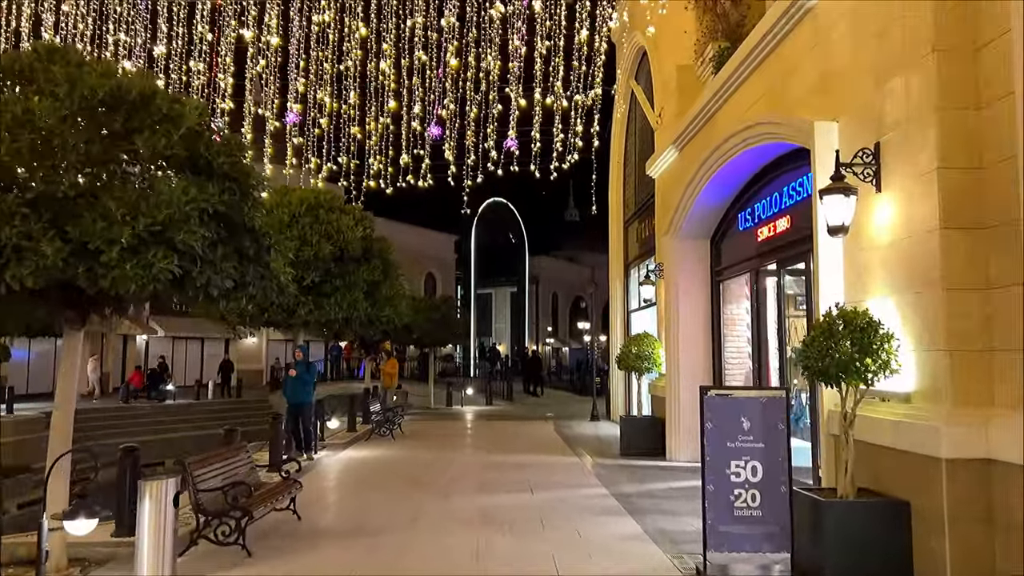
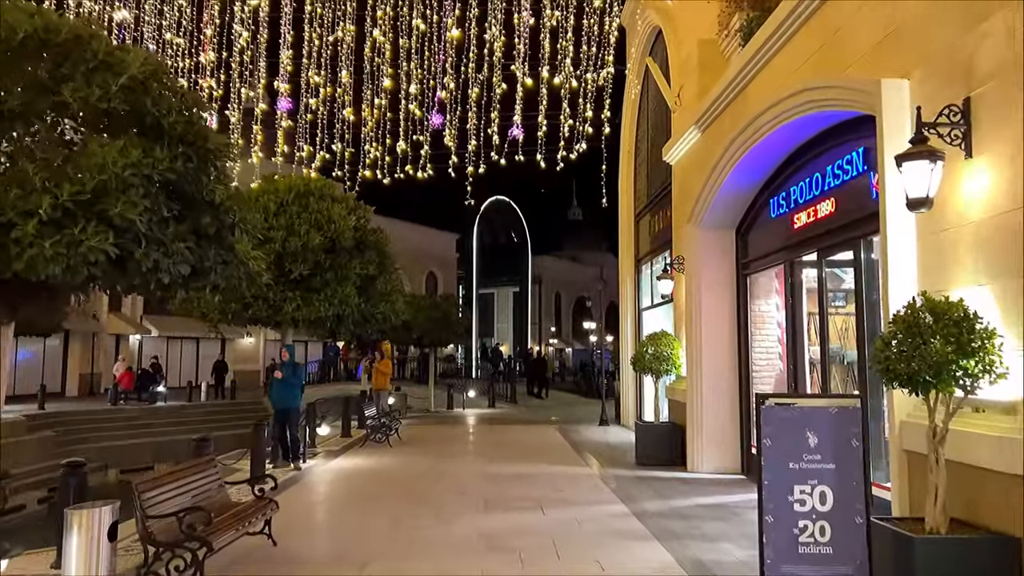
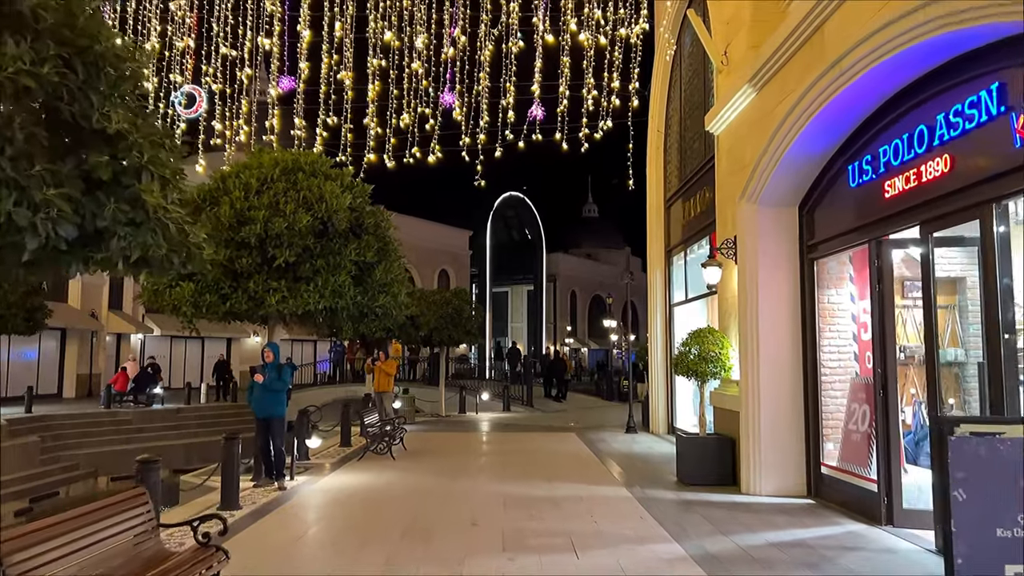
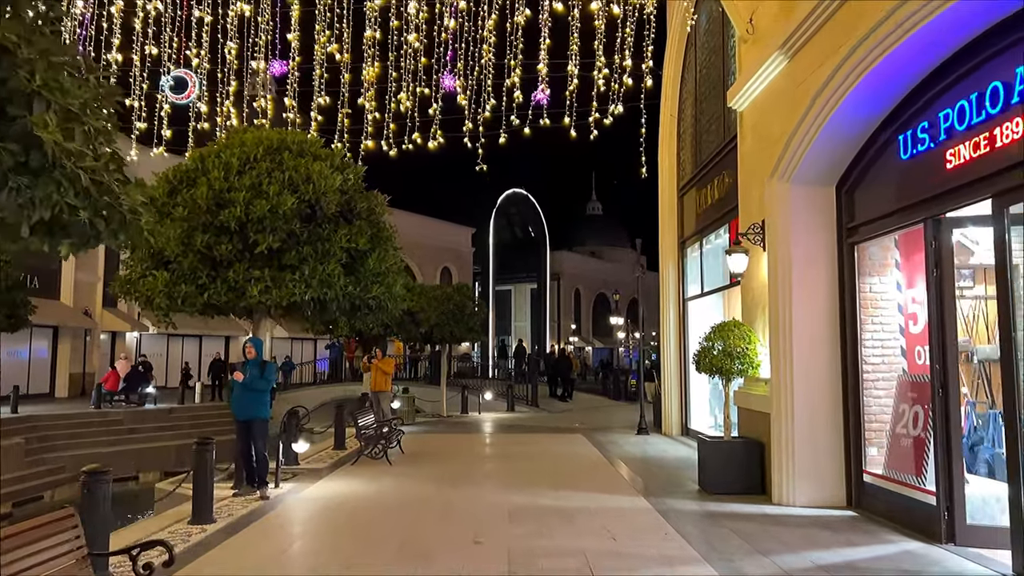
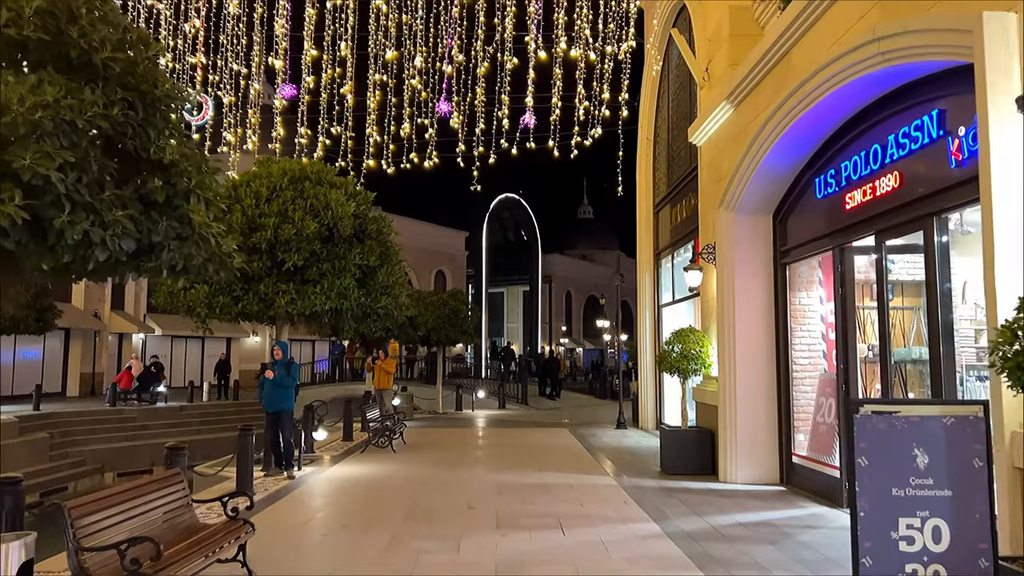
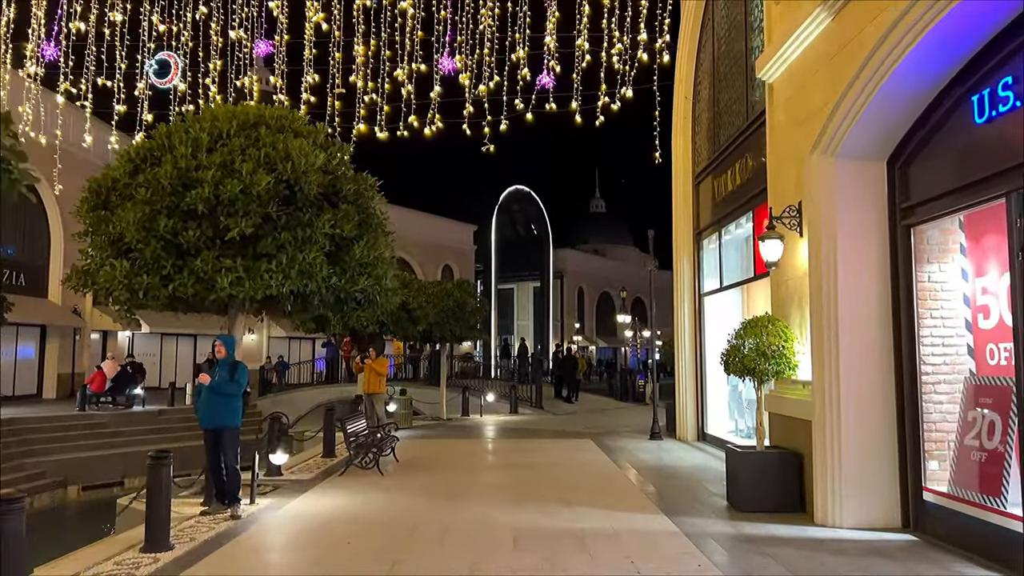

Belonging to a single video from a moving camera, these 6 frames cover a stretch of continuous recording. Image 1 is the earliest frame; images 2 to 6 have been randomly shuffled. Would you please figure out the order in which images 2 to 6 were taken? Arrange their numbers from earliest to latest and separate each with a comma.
2, 5, 3, 4, 6
